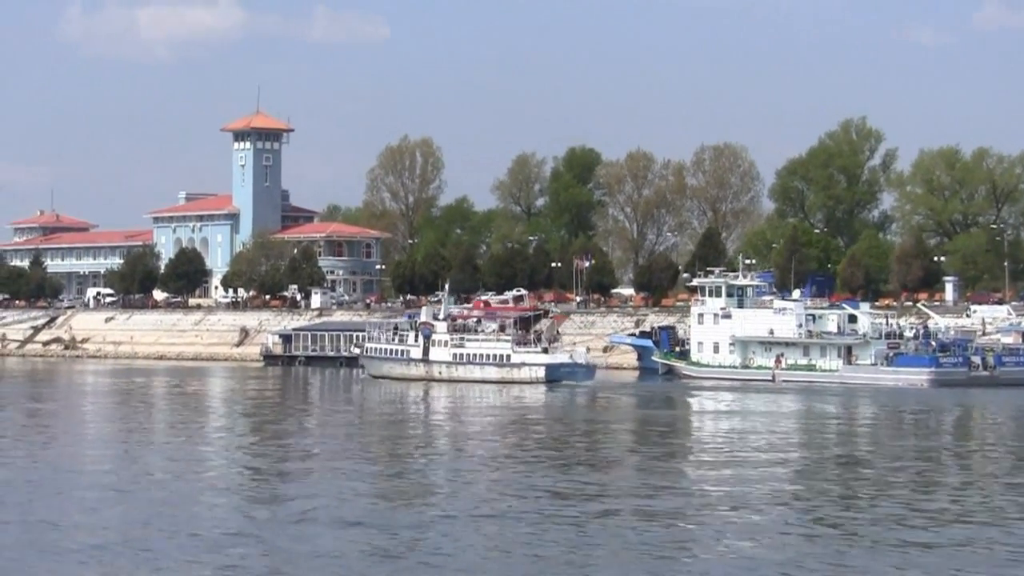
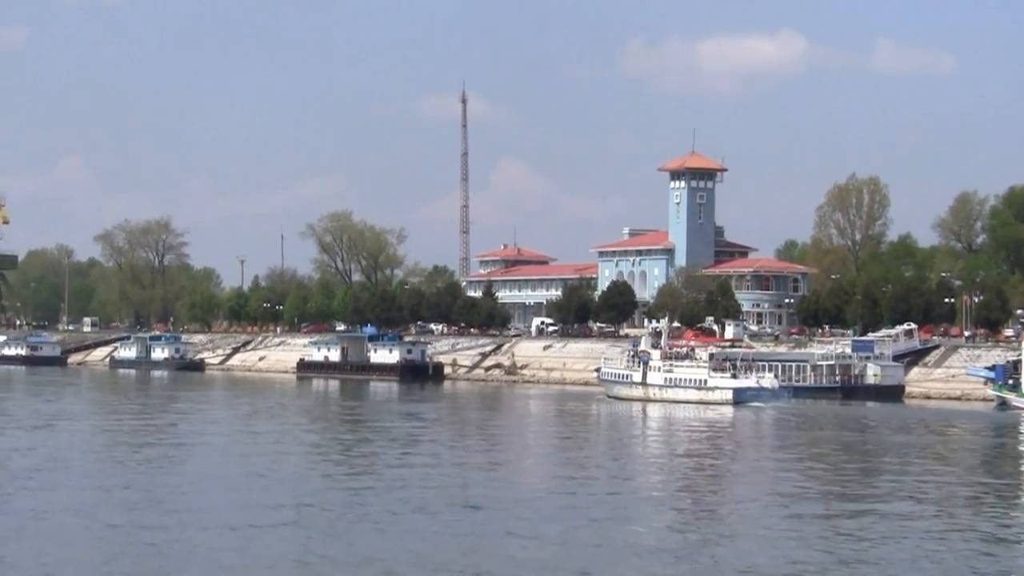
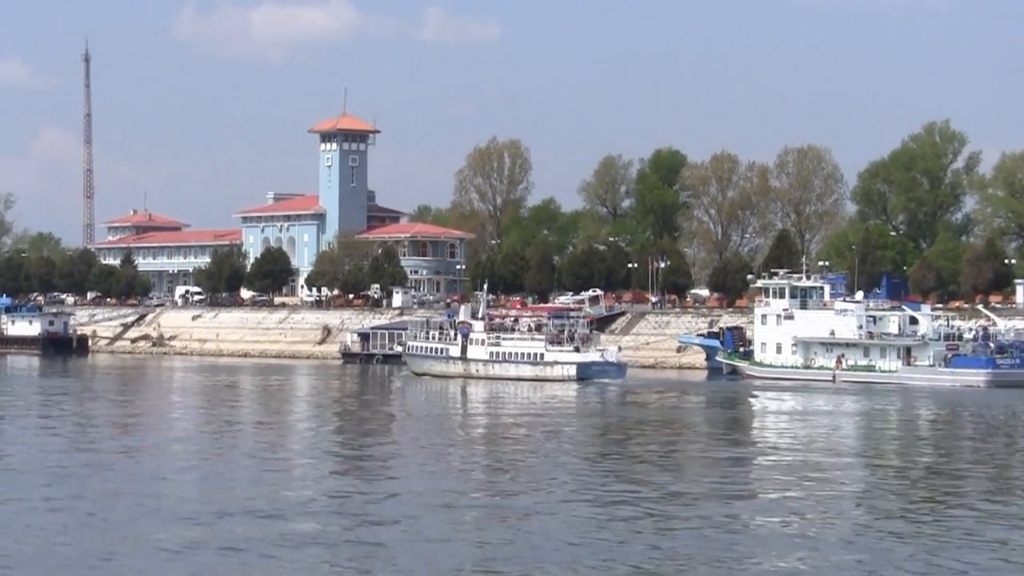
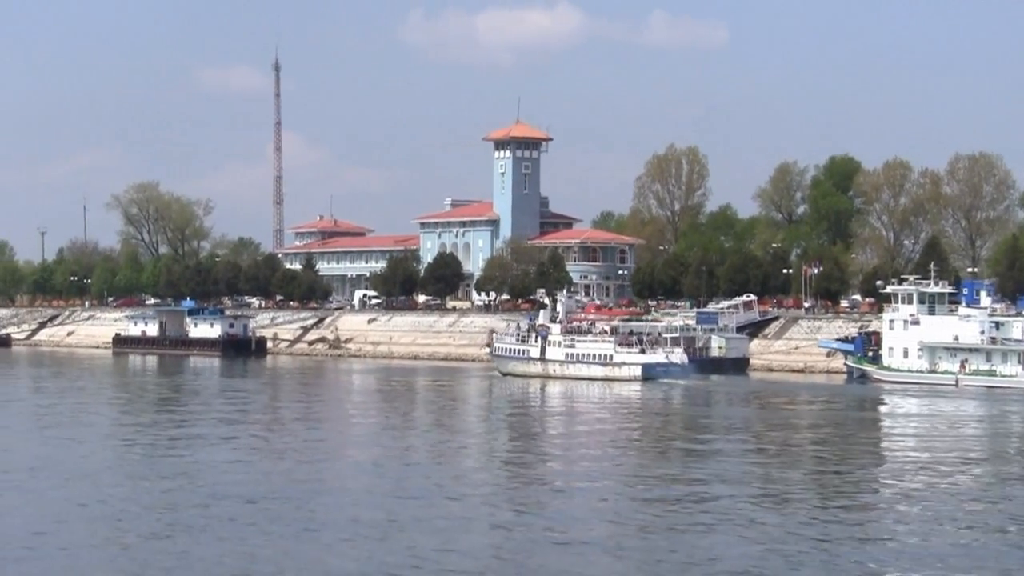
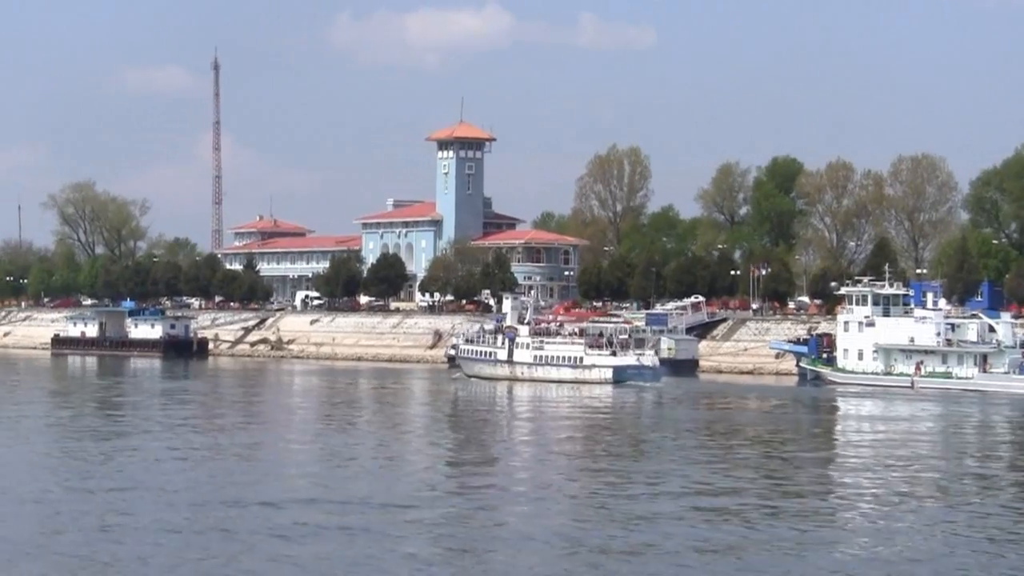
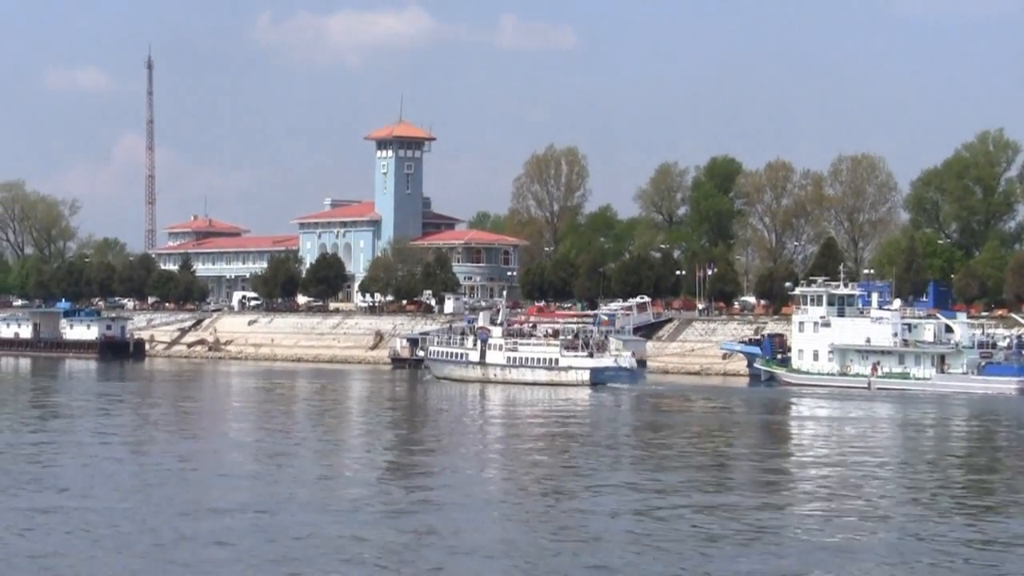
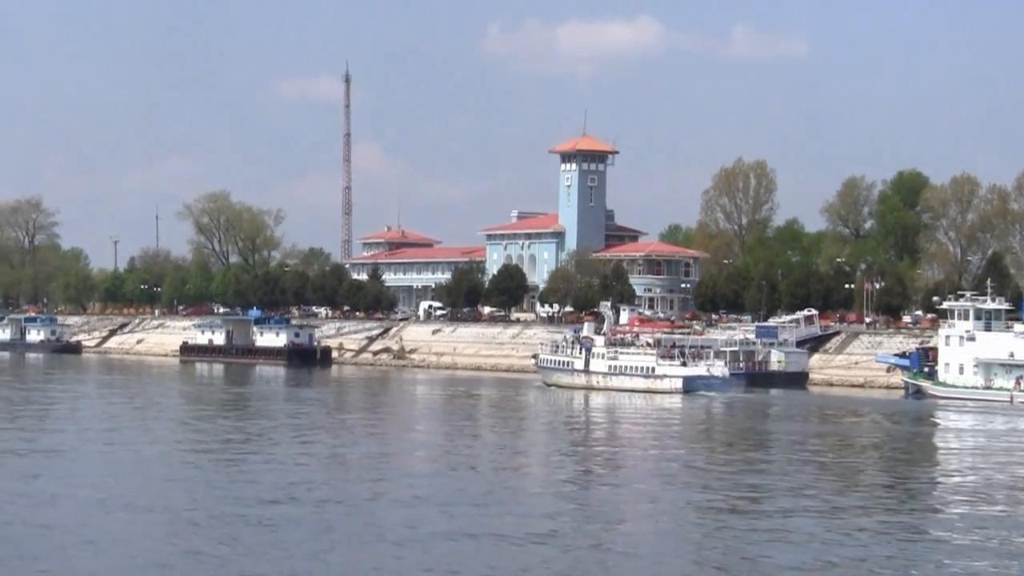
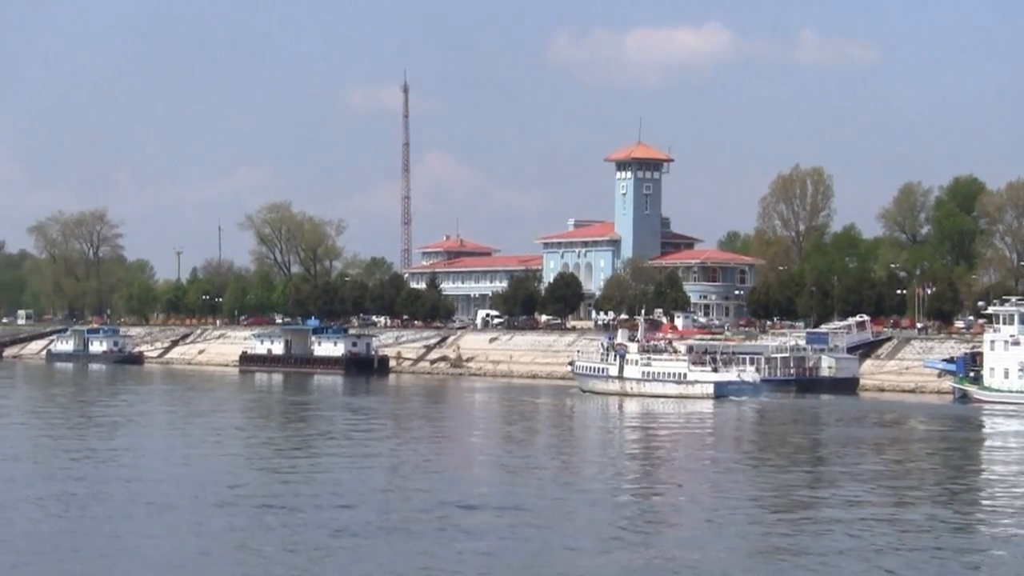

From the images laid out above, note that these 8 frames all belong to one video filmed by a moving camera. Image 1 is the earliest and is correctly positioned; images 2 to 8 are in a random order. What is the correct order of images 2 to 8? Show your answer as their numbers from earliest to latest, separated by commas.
3, 6, 5, 4, 7, 8, 2
